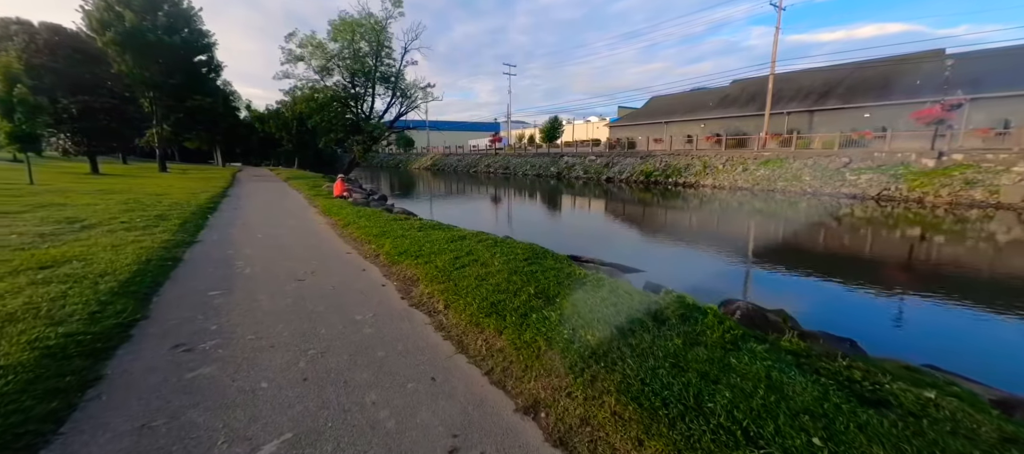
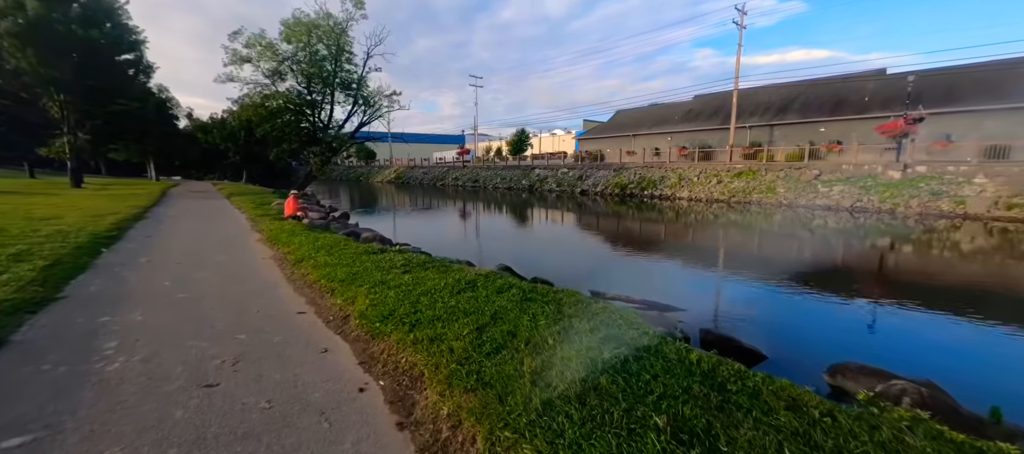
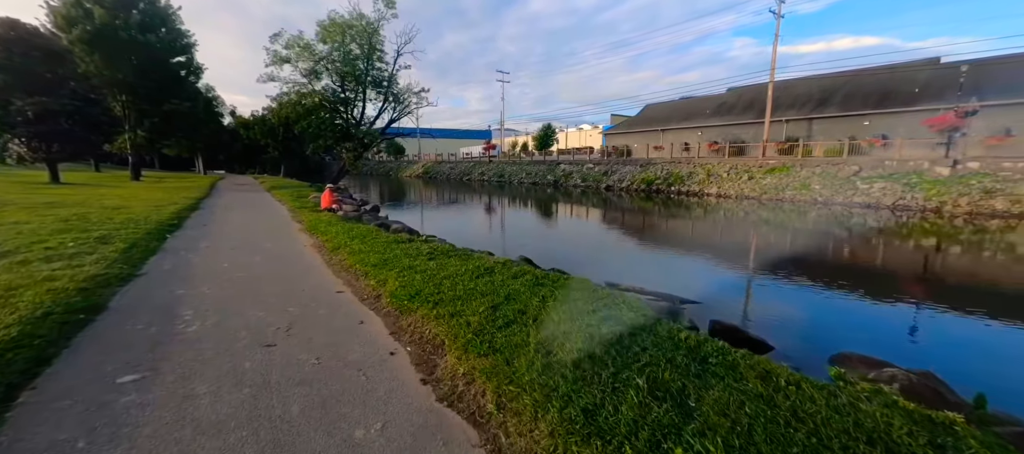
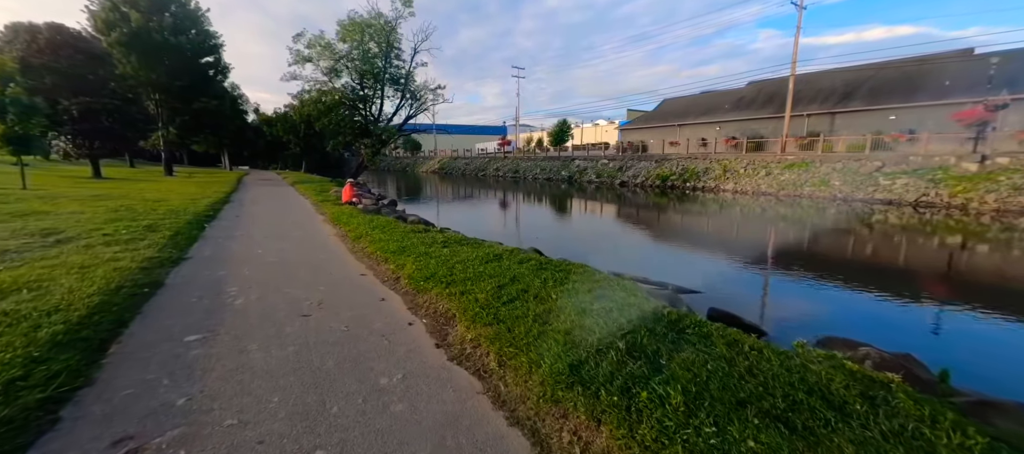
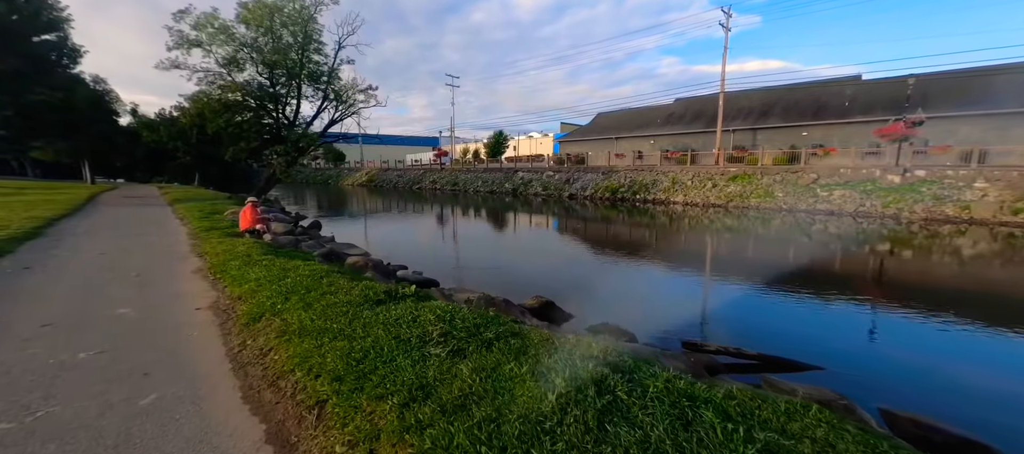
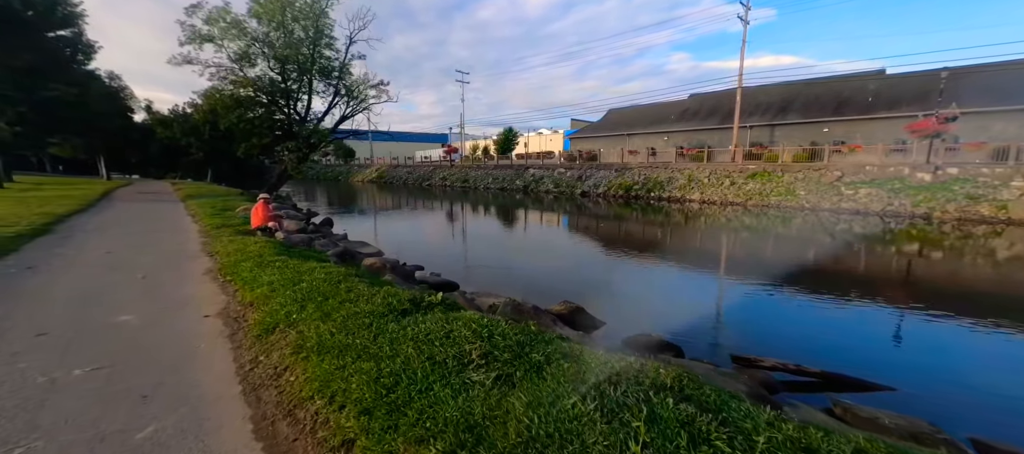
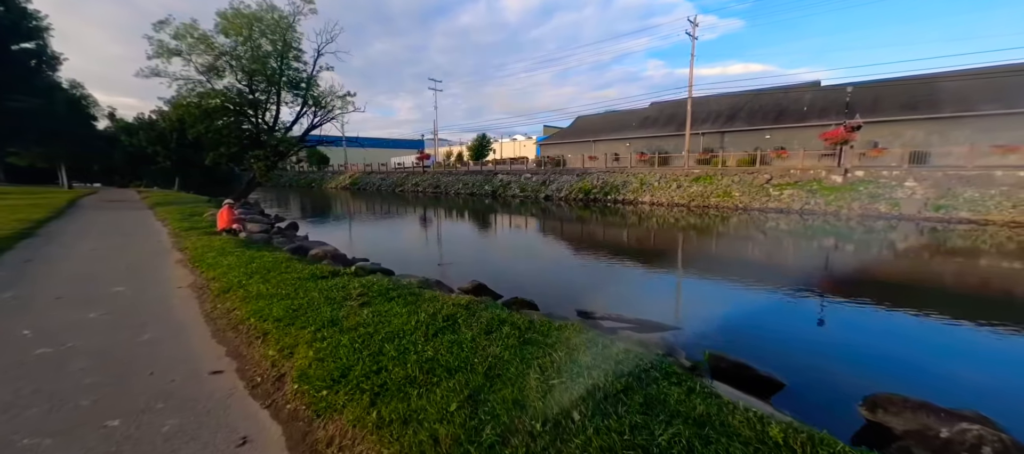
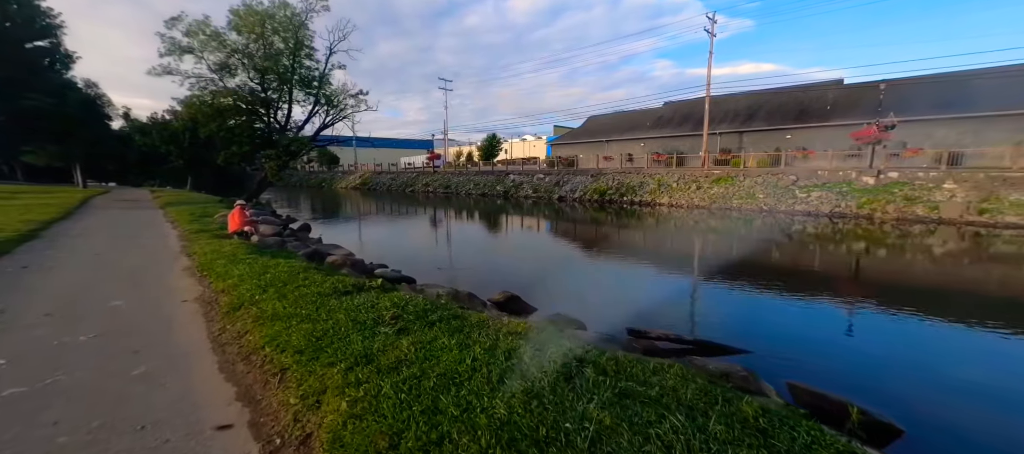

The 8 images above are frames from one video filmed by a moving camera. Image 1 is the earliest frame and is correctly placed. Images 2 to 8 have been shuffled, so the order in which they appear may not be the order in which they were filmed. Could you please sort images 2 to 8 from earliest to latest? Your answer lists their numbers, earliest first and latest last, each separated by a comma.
4, 3, 2, 7, 8, 5, 6
